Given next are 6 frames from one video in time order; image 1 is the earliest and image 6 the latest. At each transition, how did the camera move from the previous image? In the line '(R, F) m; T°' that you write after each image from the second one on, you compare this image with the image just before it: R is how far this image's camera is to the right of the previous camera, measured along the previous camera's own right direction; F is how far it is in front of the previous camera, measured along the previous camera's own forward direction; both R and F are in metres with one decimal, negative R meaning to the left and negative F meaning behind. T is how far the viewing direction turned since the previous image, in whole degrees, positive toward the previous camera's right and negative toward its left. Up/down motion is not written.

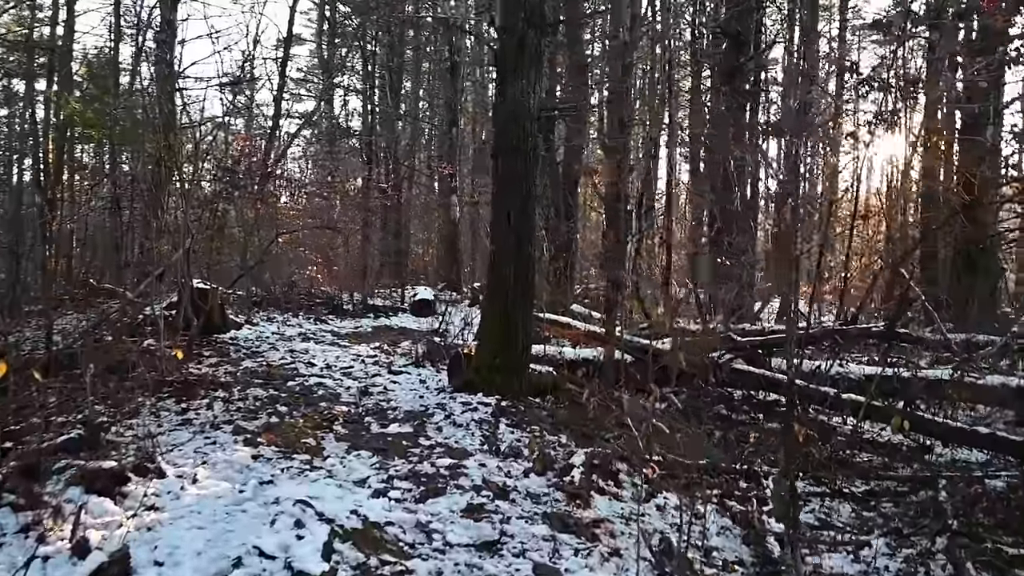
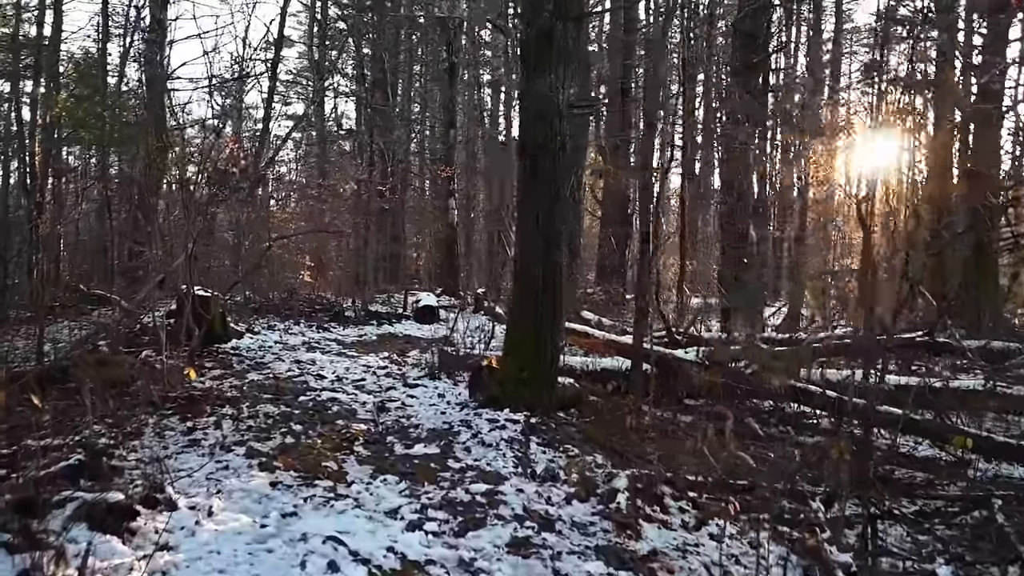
(-0.3, +0.4) m; +1°
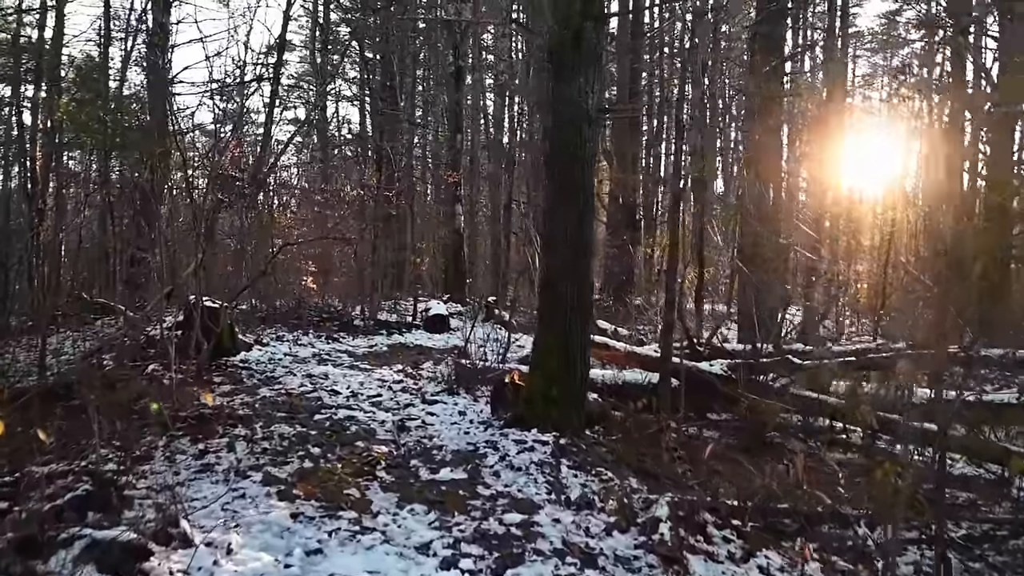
(-0.2, +0.3) m; 0°
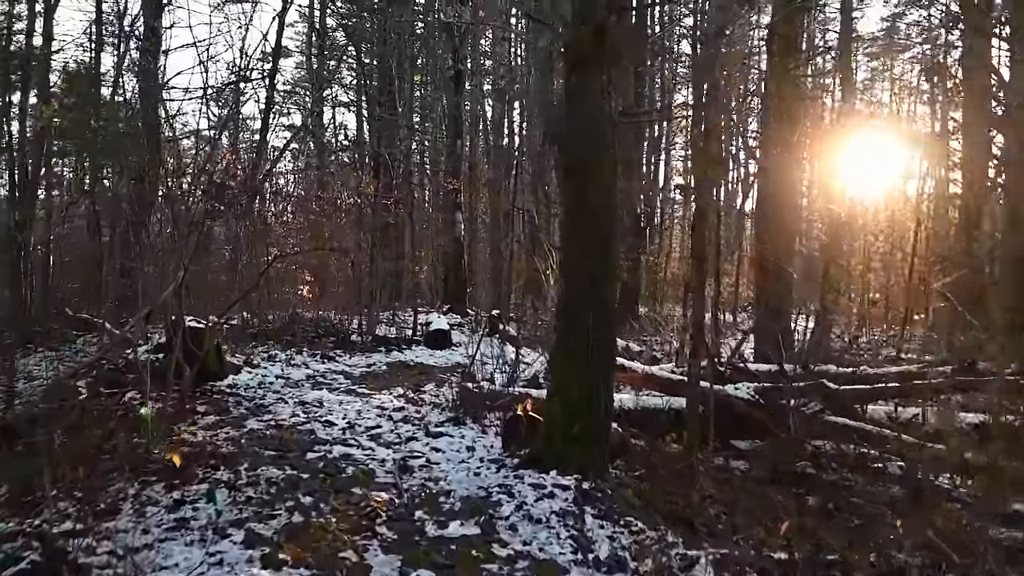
(-0.1, +0.6) m; 0°
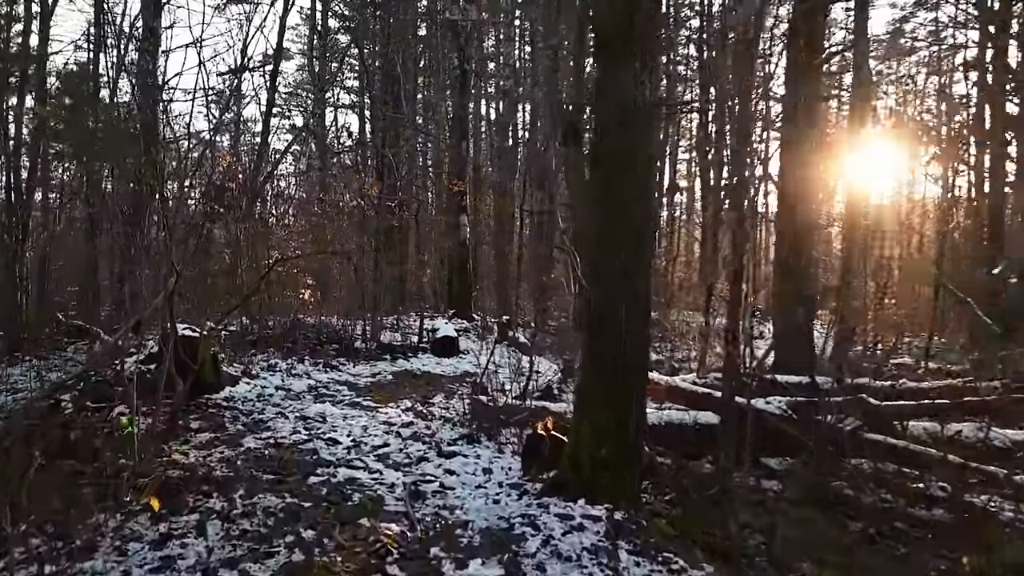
(-0.1, +0.5) m; 0°
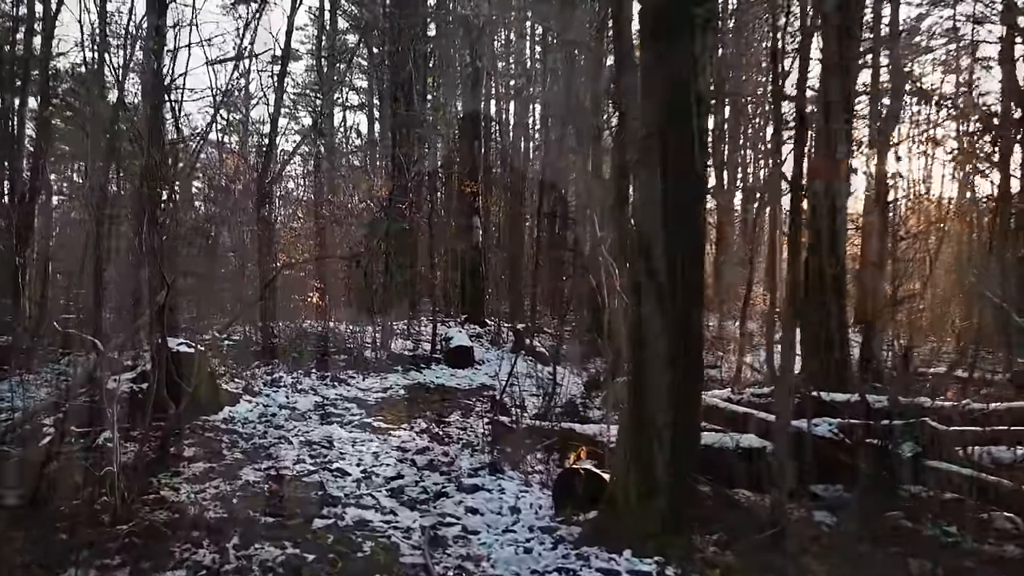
(-0.1, +0.6) m; -1°
